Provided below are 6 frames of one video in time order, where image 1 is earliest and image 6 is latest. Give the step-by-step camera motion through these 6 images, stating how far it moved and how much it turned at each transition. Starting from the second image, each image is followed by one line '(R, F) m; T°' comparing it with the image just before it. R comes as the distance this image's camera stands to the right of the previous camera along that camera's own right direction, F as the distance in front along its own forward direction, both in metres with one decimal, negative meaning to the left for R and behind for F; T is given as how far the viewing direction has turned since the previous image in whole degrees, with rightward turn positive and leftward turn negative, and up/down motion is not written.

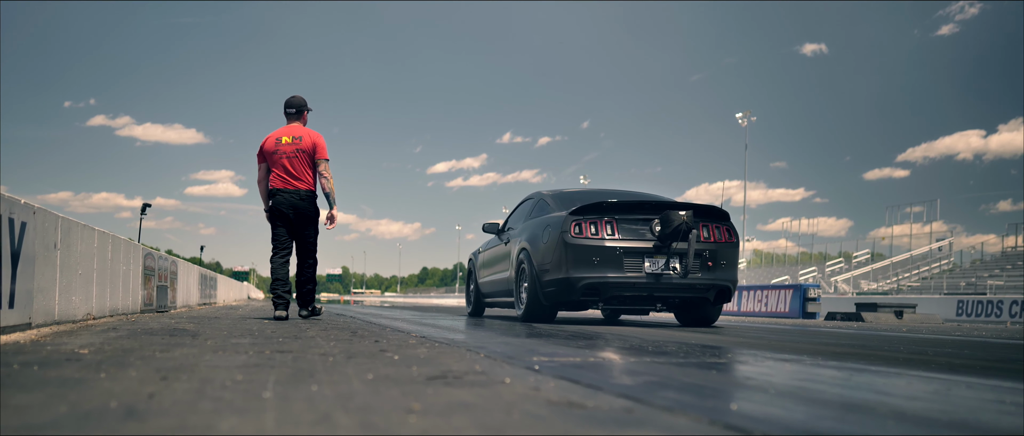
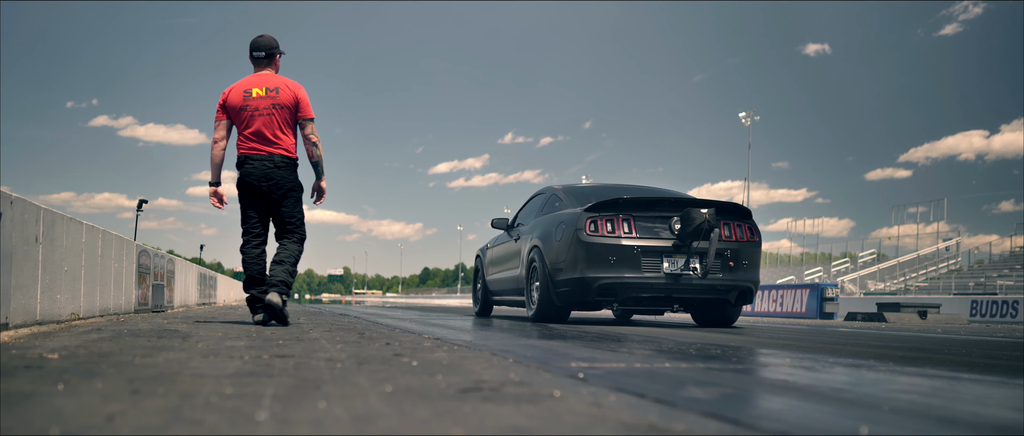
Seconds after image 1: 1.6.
(-0.1, +0.5) m; 0°
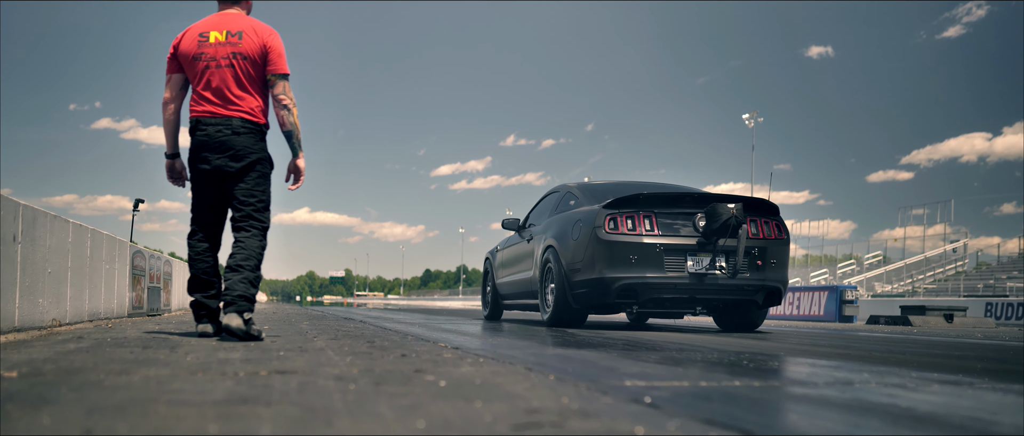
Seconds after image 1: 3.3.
(-0.2, +0.5) m; 0°
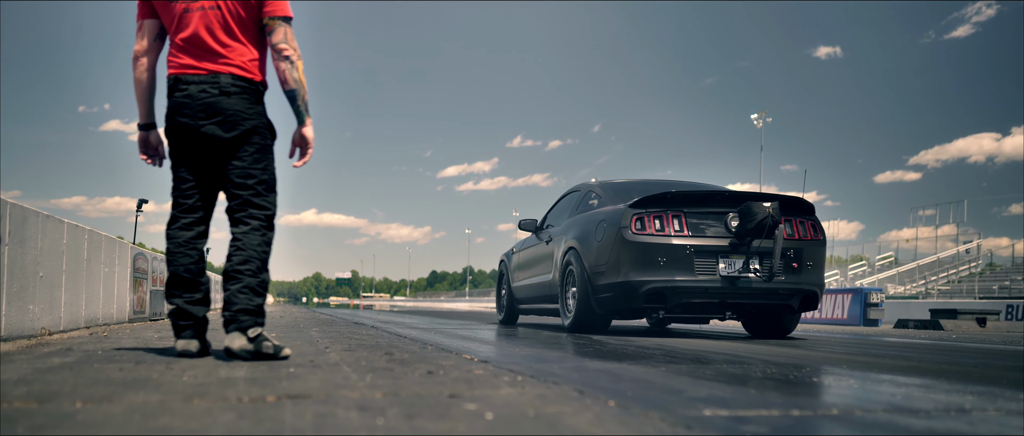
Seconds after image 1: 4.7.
(-0.2, +0.4) m; -1°
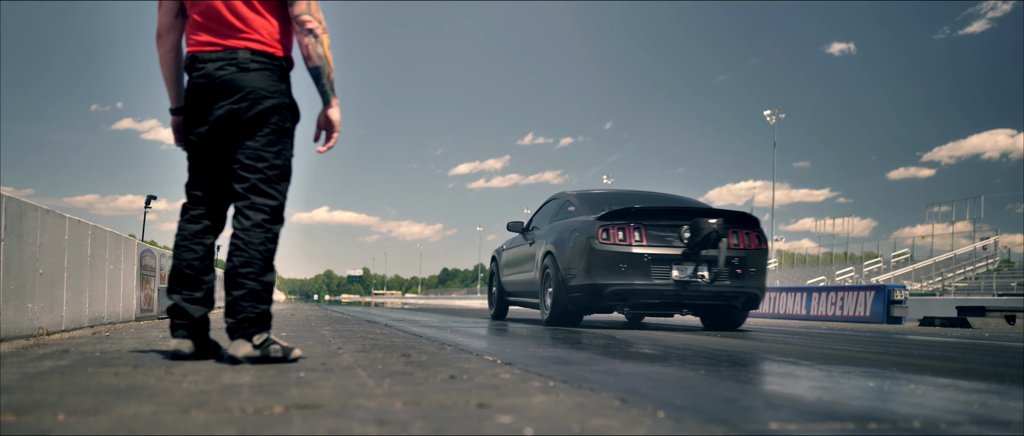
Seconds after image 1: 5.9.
(-0.1, +0.3) m; -1°
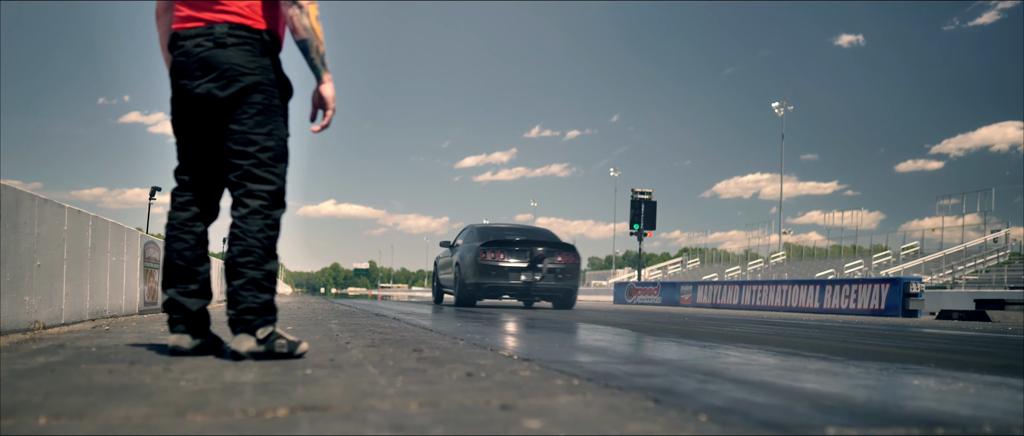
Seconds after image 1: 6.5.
(-0.1, +0.2) m; -1°
